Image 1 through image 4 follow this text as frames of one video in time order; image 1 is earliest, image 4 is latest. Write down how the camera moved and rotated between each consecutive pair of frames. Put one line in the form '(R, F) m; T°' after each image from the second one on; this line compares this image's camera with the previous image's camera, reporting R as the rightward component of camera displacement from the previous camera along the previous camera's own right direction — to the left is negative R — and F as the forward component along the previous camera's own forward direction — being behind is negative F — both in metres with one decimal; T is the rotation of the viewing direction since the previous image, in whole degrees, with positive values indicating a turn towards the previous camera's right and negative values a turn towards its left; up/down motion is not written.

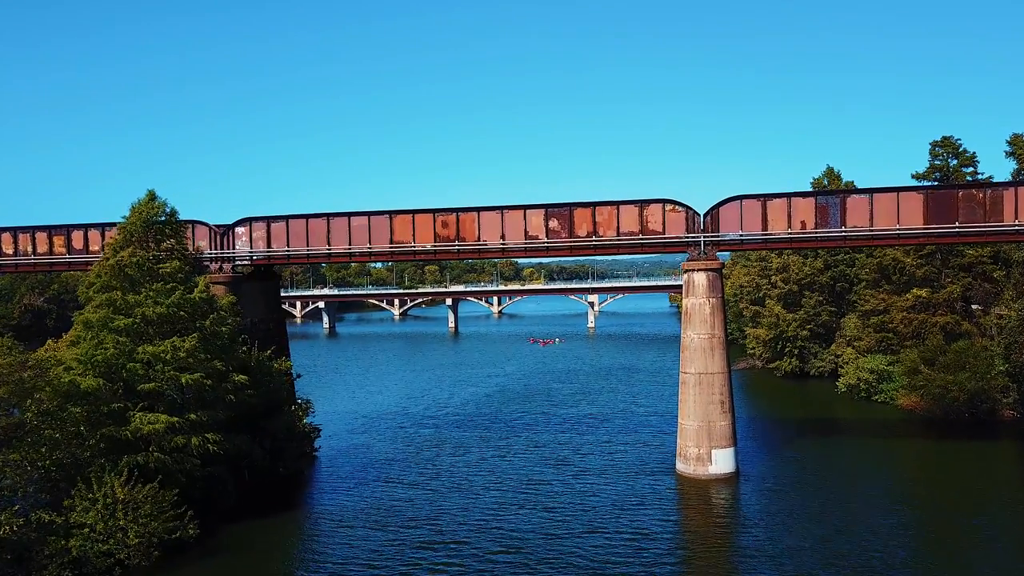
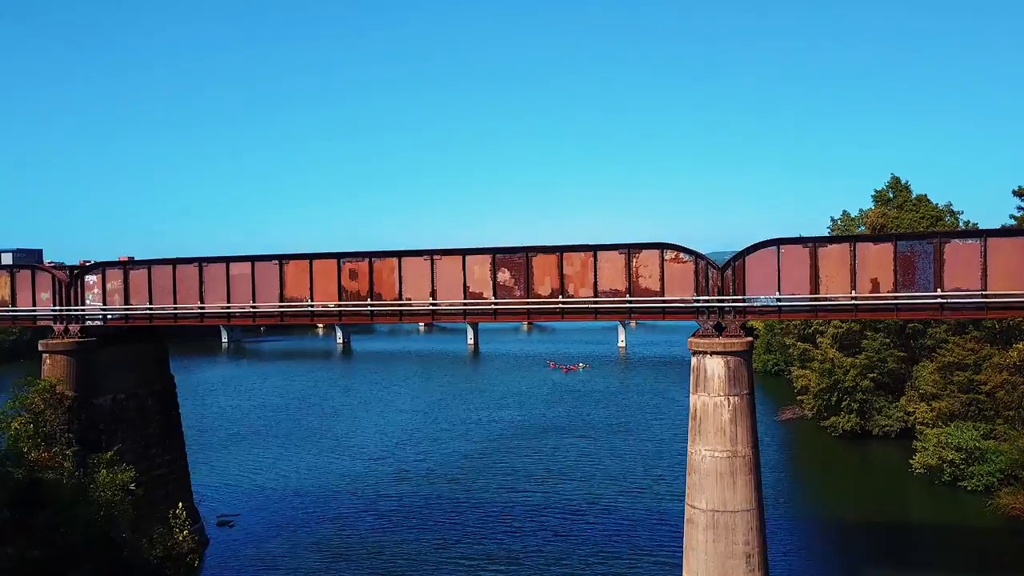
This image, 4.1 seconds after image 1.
(+3.4, +10.0) m; -4°
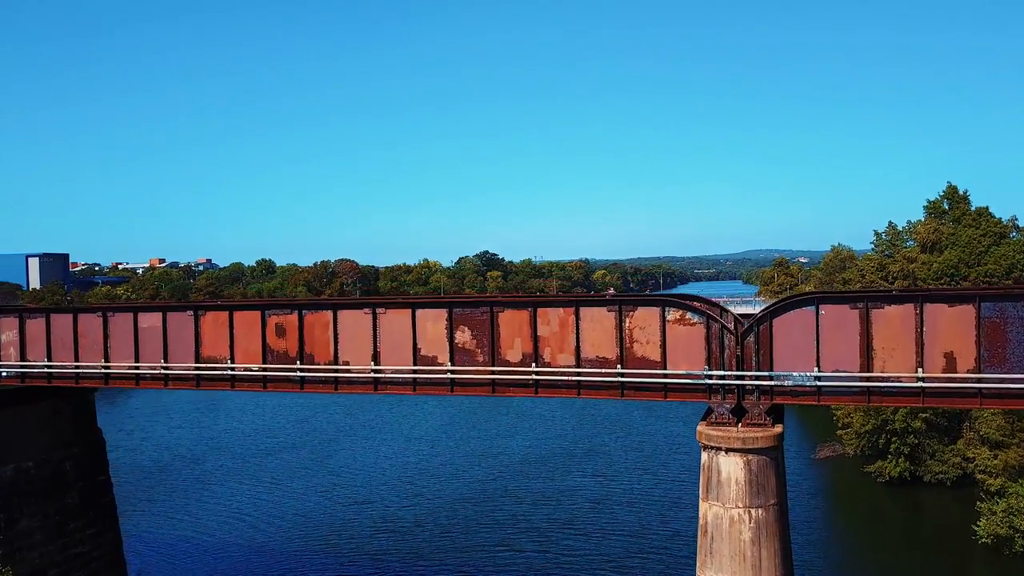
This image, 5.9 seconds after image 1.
(+1.7, +4.8) m; -2°
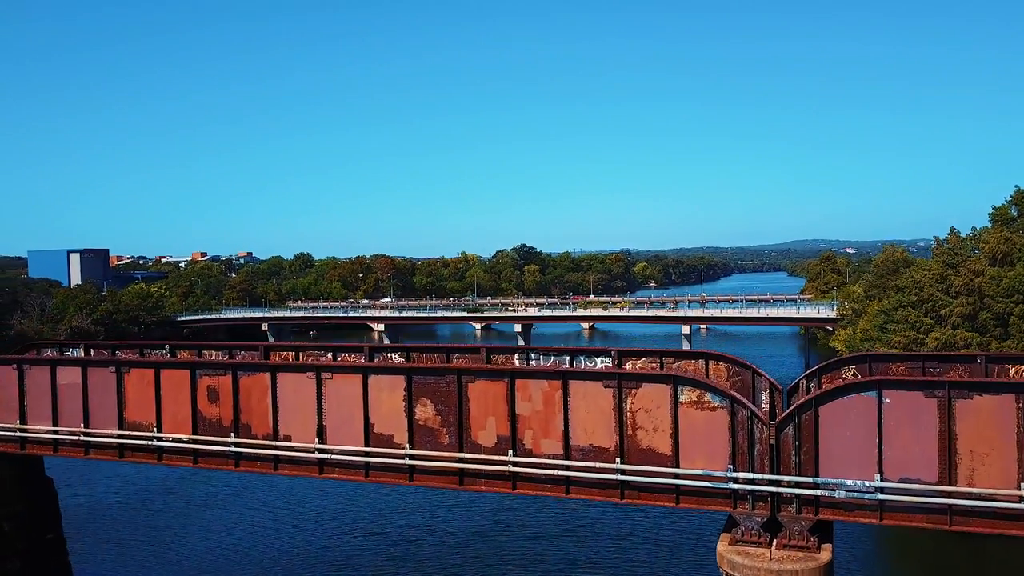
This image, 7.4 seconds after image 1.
(+1.2, +3.6) m; -3°
